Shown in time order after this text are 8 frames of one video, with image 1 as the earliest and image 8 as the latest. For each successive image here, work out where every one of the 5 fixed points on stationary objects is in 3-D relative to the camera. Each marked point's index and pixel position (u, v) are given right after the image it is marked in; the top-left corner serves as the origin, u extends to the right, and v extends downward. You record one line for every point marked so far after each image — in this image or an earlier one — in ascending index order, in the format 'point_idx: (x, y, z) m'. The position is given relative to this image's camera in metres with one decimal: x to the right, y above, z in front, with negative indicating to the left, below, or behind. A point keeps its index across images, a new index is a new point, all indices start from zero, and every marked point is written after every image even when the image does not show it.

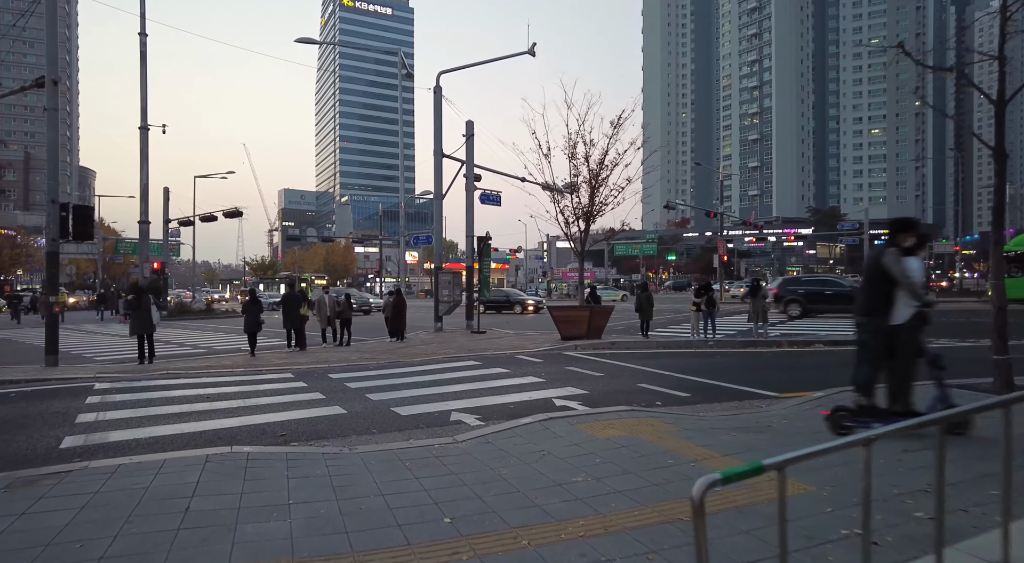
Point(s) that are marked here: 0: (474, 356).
0: (-0.7, -1.7, +13.5) m
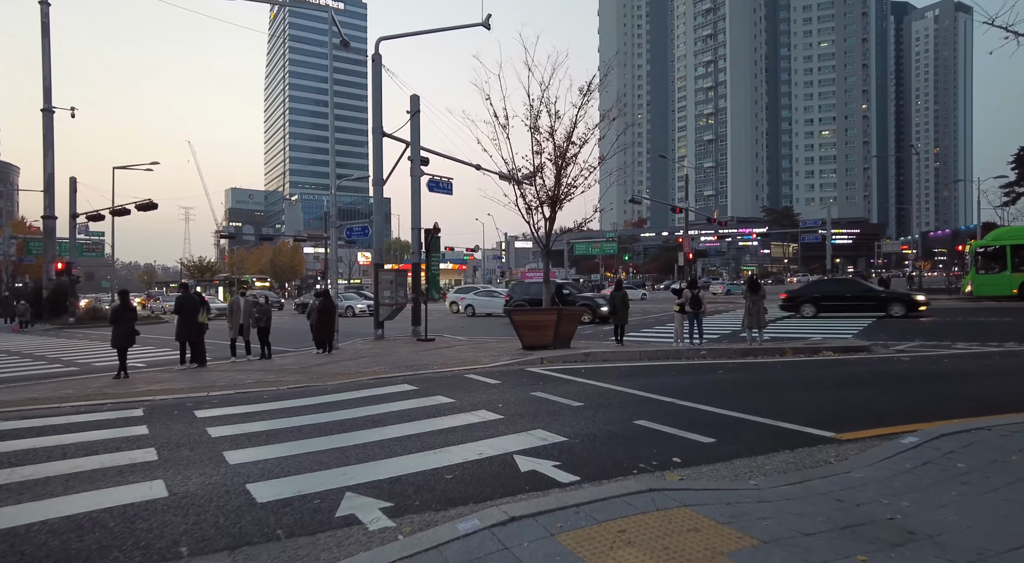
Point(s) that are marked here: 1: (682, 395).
0: (-1.6, -1.6, +10.3) m
1: (+2.4, -1.6, +9.0) m
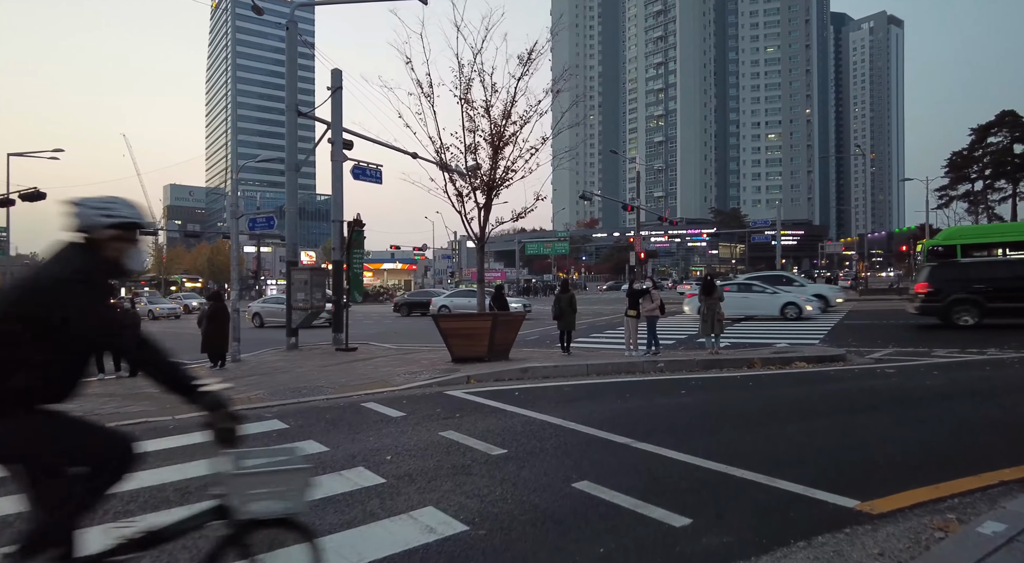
0: (-2.7, -1.6, +7.9) m
1: (+1.3, -1.6, +6.9) m
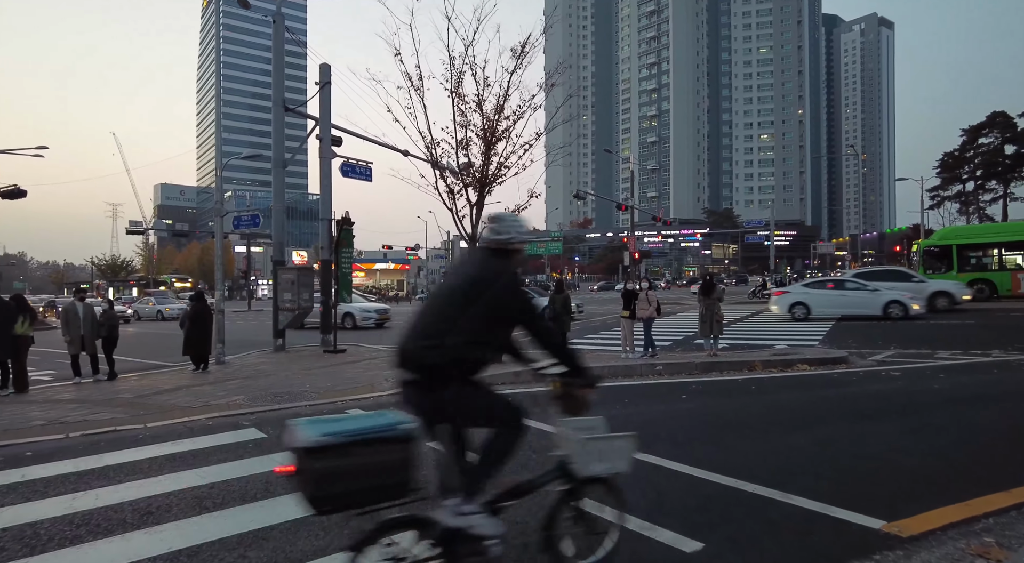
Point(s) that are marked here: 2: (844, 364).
0: (-2.8, -1.6, +7.4) m
1: (+1.3, -1.6, +6.4) m
2: (+6.7, -1.7, +12.6) m
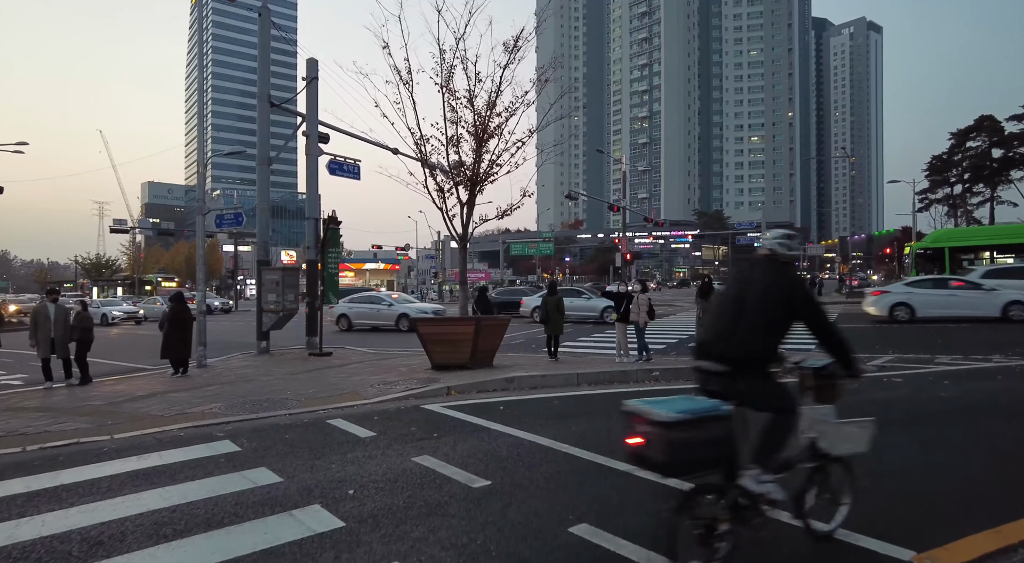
0: (-2.9, -1.6, +7.0) m
1: (+1.2, -1.6, +6.1) m
2: (+6.6, -1.7, +12.3) m
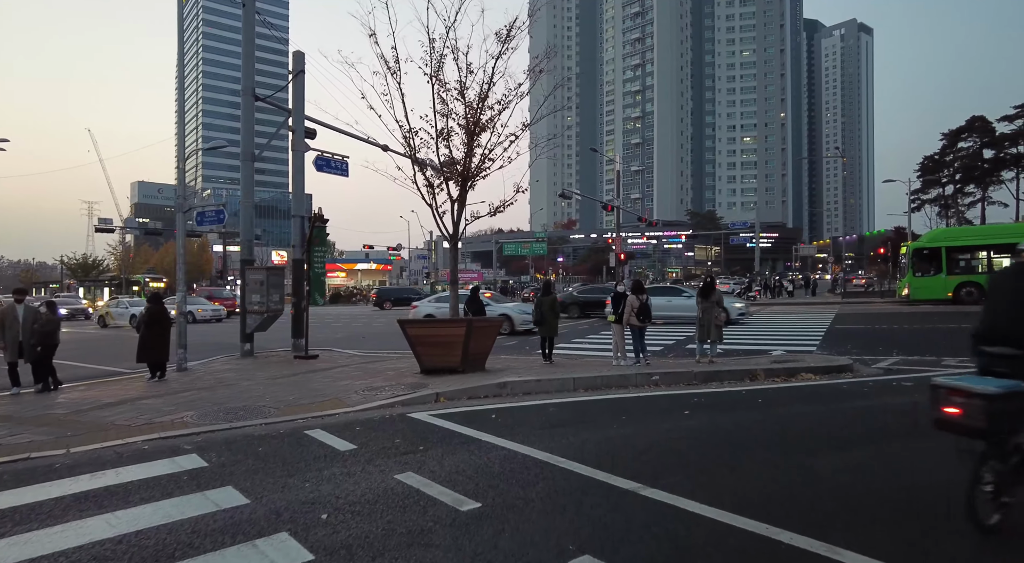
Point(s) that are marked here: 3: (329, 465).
0: (-3.0, -1.6, +6.4) m
1: (+1.1, -1.6, +5.6) m
2: (+6.4, -1.7, +11.9) m
3: (-1.6, -1.6, +5.5) m
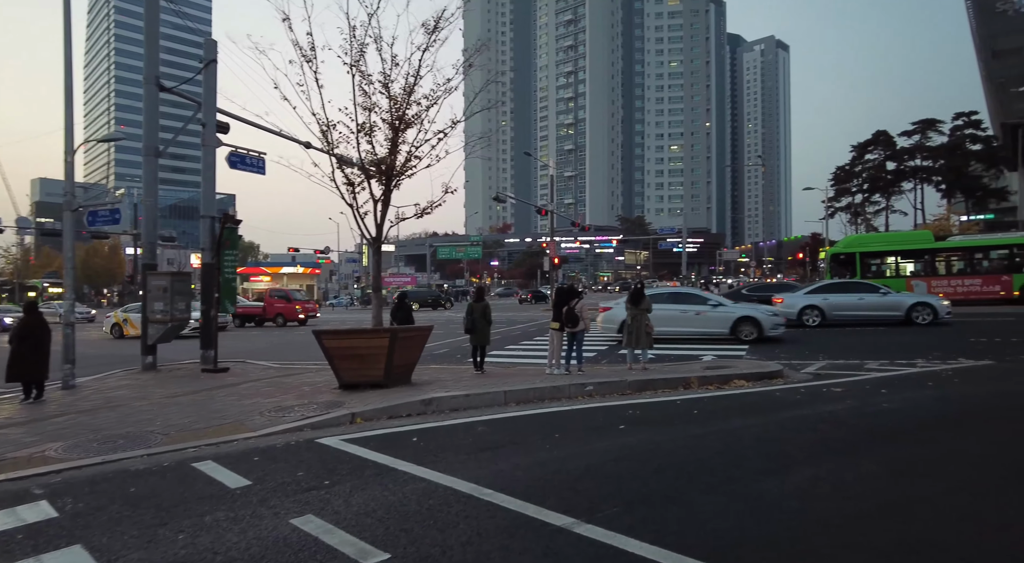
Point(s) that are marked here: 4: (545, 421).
0: (-3.7, -1.7, +5.4) m
1: (+0.5, -1.7, +5.0) m
2: (+5.1, -1.8, +11.8) m
3: (-2.2, -1.7, +4.7) m
4: (+0.4, -1.8, +7.9) m
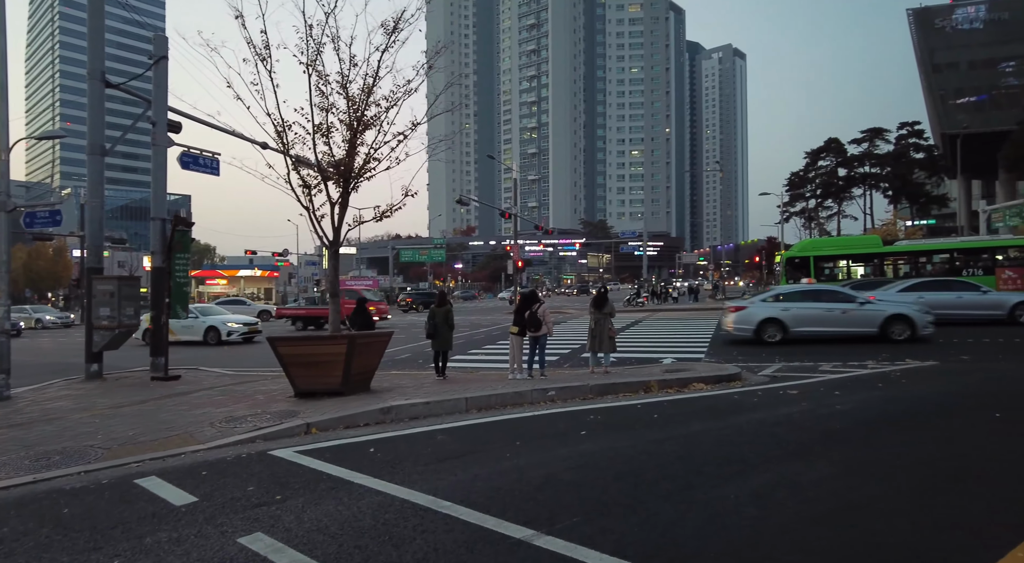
0: (-4.0, -1.8, +5.1) m
1: (+0.2, -1.8, +4.9) m
2: (+4.4, -1.9, +12.0) m
3: (-2.5, -1.7, +4.4) m
4: (-0.1, -1.8, +7.8) m
